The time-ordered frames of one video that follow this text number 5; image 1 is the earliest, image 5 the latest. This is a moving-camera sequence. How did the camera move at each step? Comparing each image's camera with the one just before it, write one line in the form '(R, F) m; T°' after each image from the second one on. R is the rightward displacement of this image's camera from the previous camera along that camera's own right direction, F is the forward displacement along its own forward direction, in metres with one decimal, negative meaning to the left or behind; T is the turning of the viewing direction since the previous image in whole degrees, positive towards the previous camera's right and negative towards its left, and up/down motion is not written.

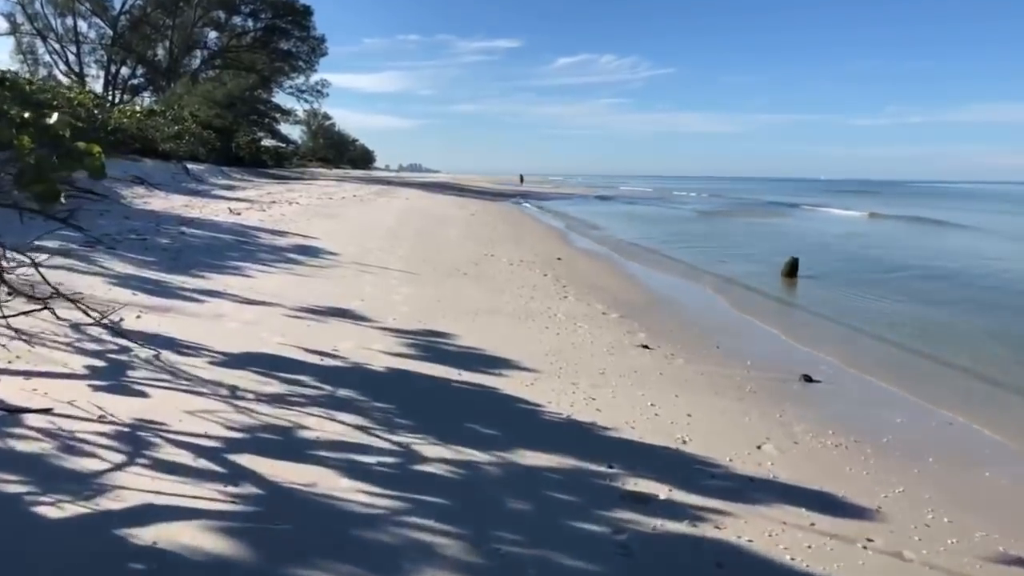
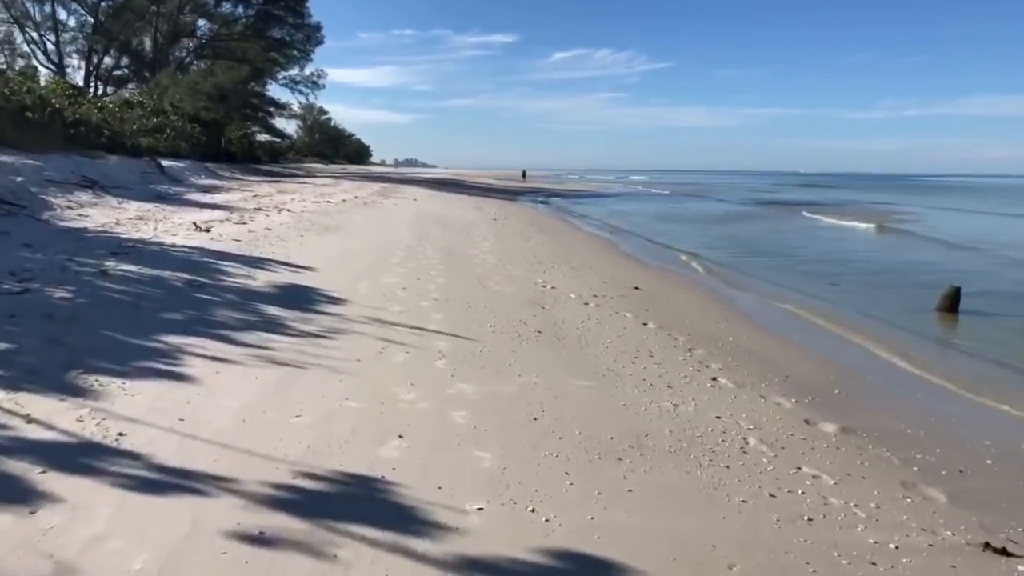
(-1.0, +4.2) m; 0°
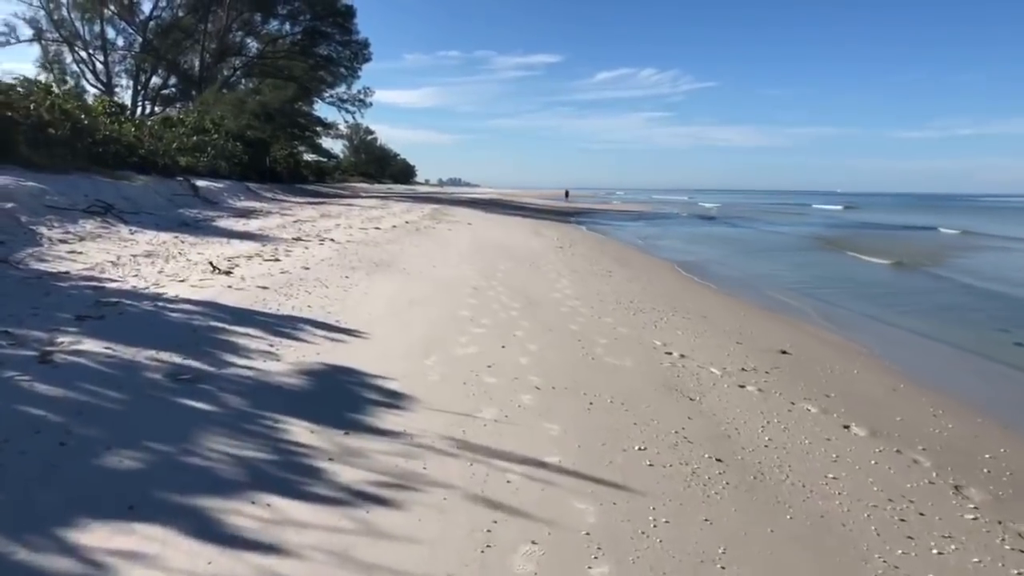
(-0.7, +2.8) m; -3°
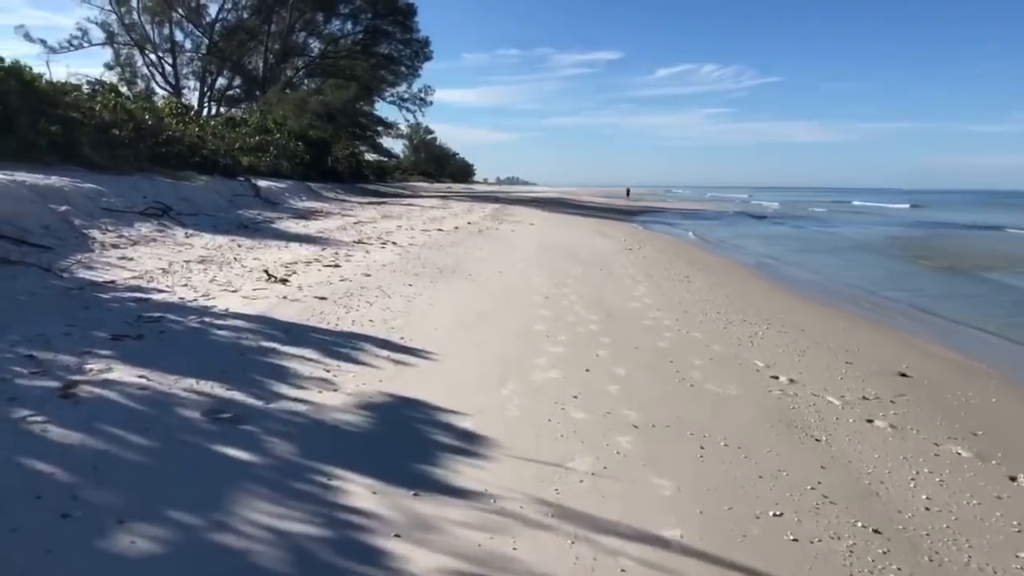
(-0.2, +0.9) m; -4°
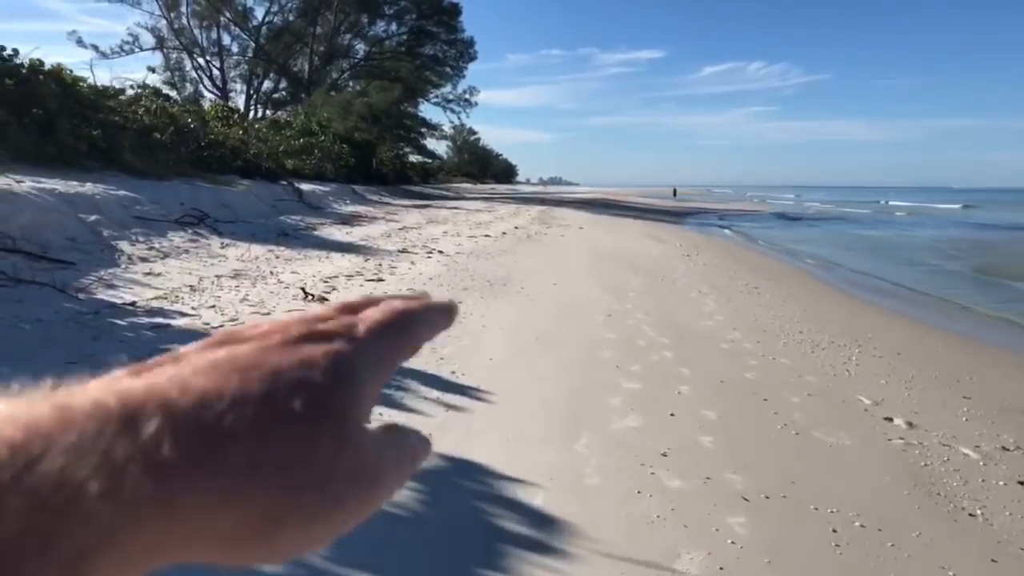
(-0.2, +0.9) m; -3°
